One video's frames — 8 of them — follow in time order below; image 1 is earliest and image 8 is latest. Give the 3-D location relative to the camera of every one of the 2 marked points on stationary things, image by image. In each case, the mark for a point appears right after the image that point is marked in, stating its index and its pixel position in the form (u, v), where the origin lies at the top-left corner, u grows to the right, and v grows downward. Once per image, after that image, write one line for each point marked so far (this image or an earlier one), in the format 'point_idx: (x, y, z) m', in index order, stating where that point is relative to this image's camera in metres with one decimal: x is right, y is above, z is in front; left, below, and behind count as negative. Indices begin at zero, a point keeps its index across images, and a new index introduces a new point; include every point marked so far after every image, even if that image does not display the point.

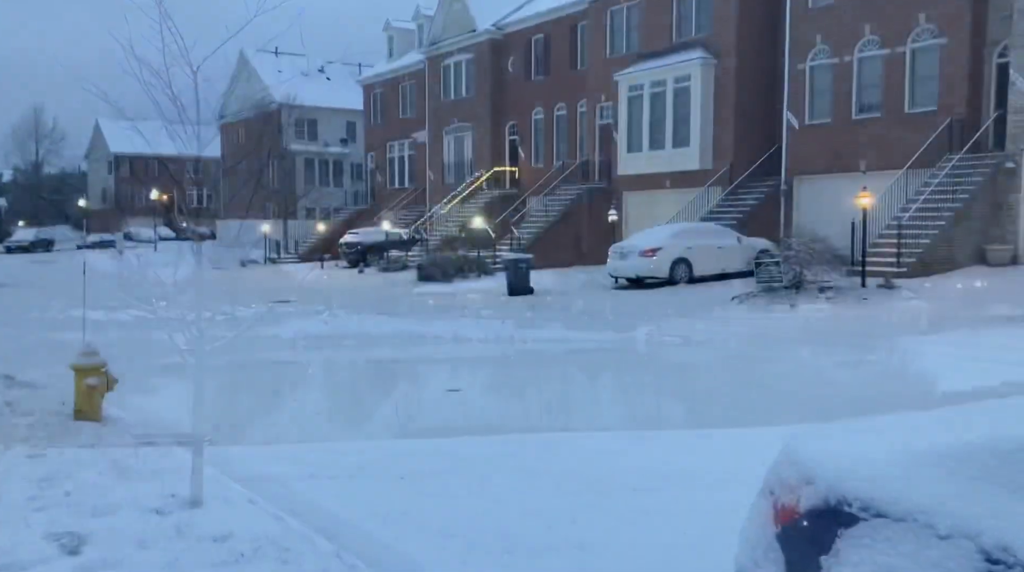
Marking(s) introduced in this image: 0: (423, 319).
0: (-1.7, -0.9, +18.2) m
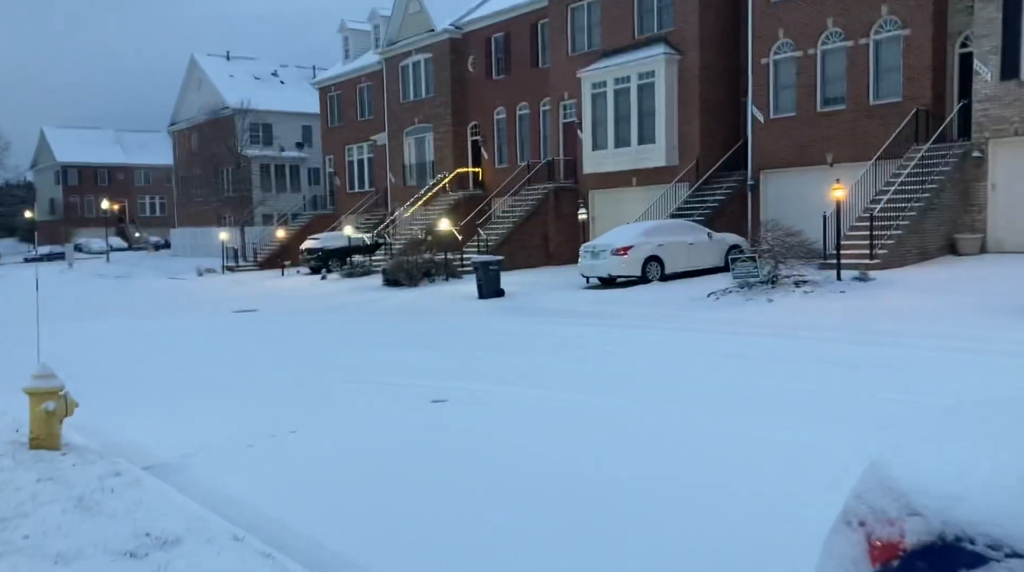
0: (-2.2, -1.0, +17.8) m
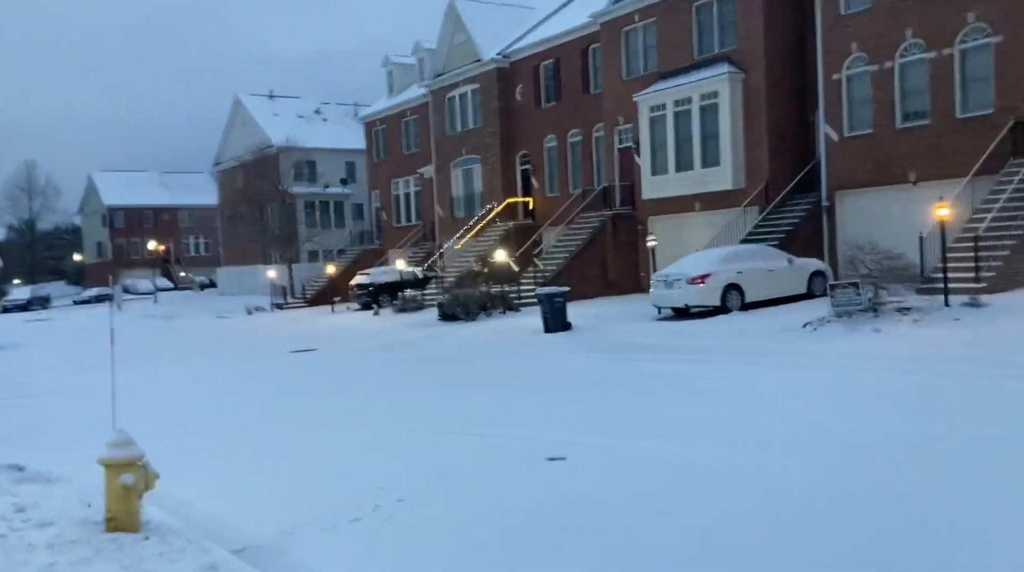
0: (-0.9, -1.6, +16.9) m
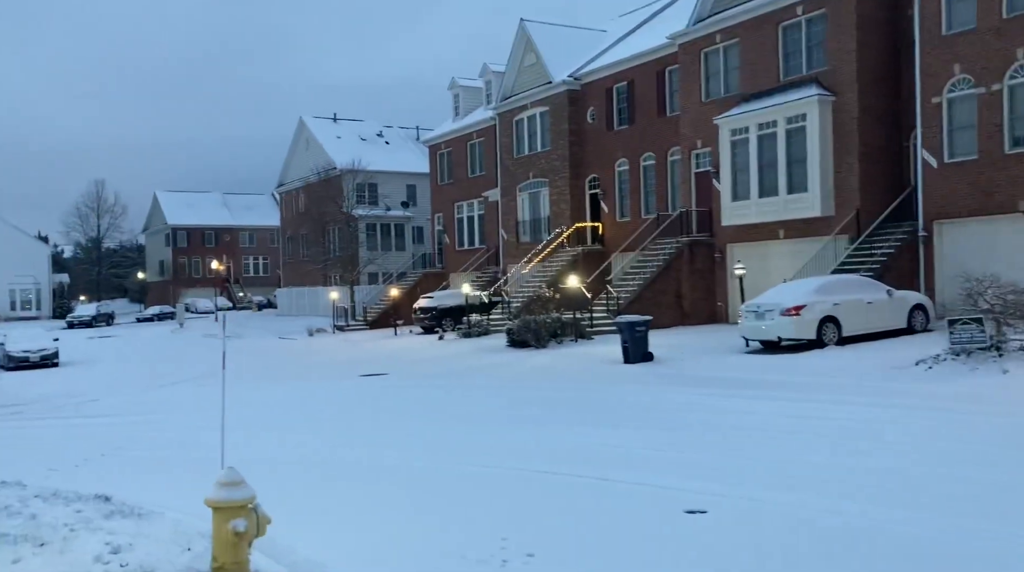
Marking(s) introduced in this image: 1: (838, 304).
0: (+0.5, -2.1, +16.1) m
1: (+5.9, -0.3, +17.8) m
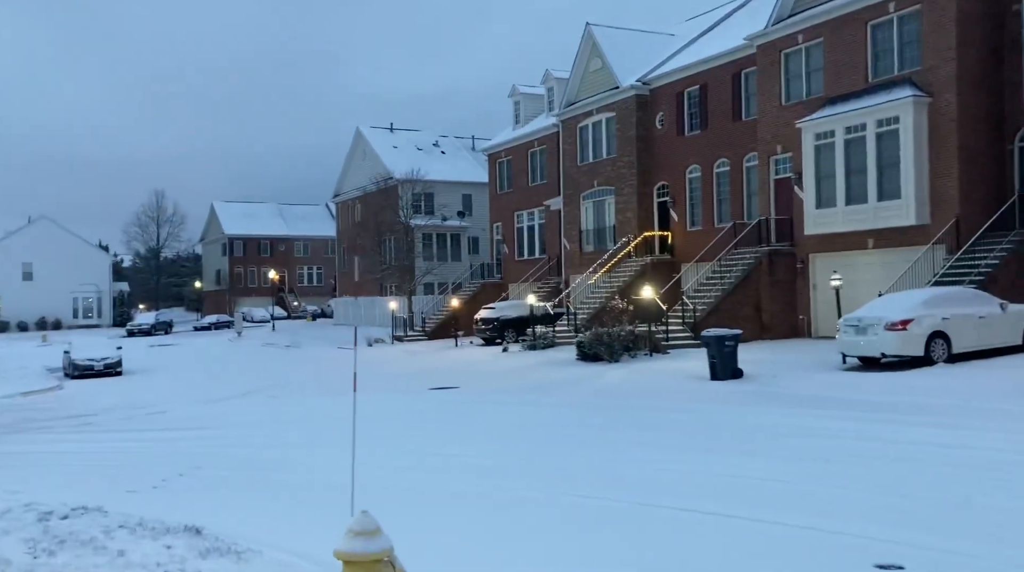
0: (+1.9, -2.2, +15.2) m
1: (+7.4, -0.5, +16.6) m
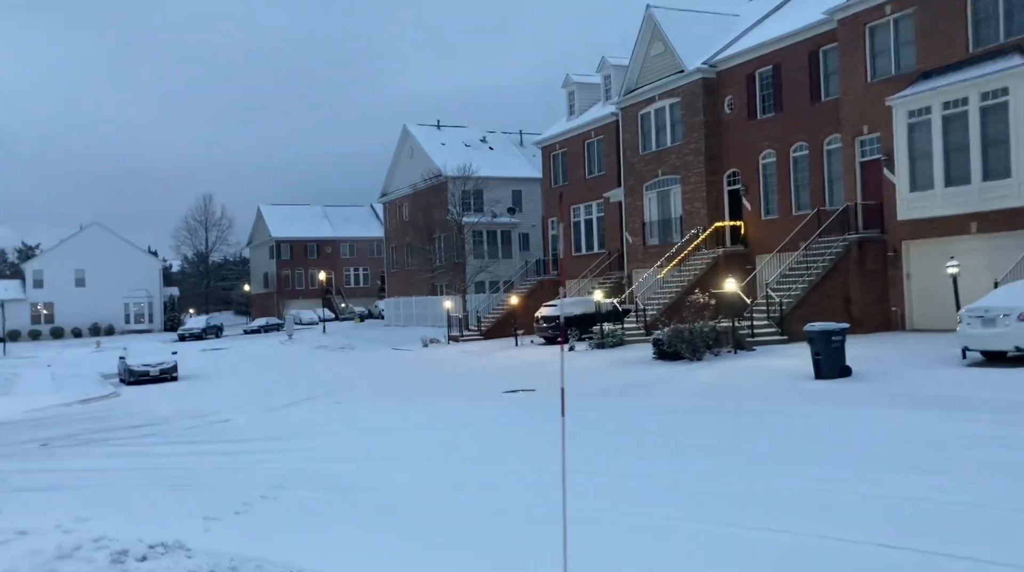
0: (+3.3, -2.1, +13.7) m
1: (+8.8, -0.3, +14.9) m
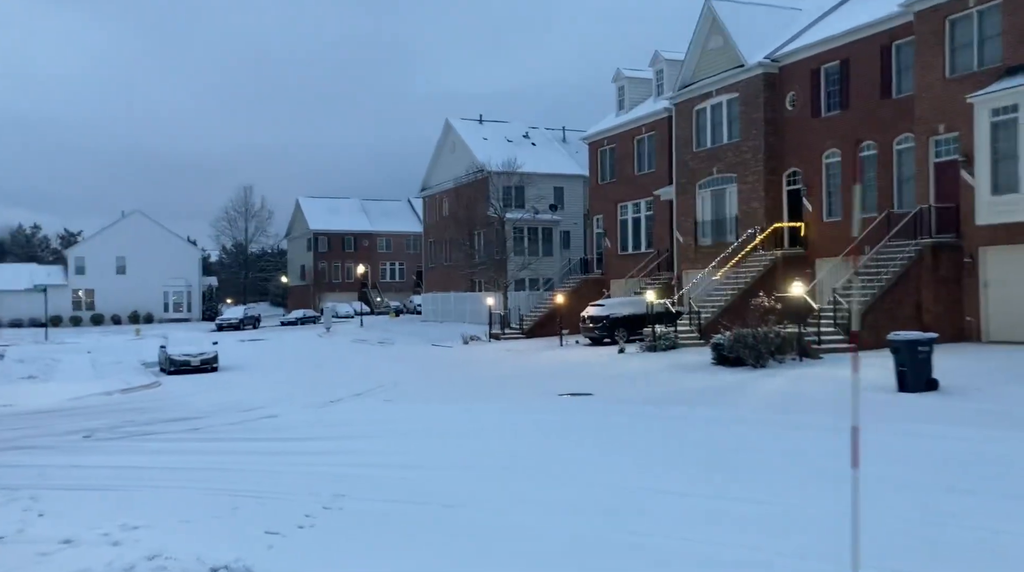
0: (+4.2, -2.2, +12.7) m
1: (+9.8, -0.5, +13.7) m
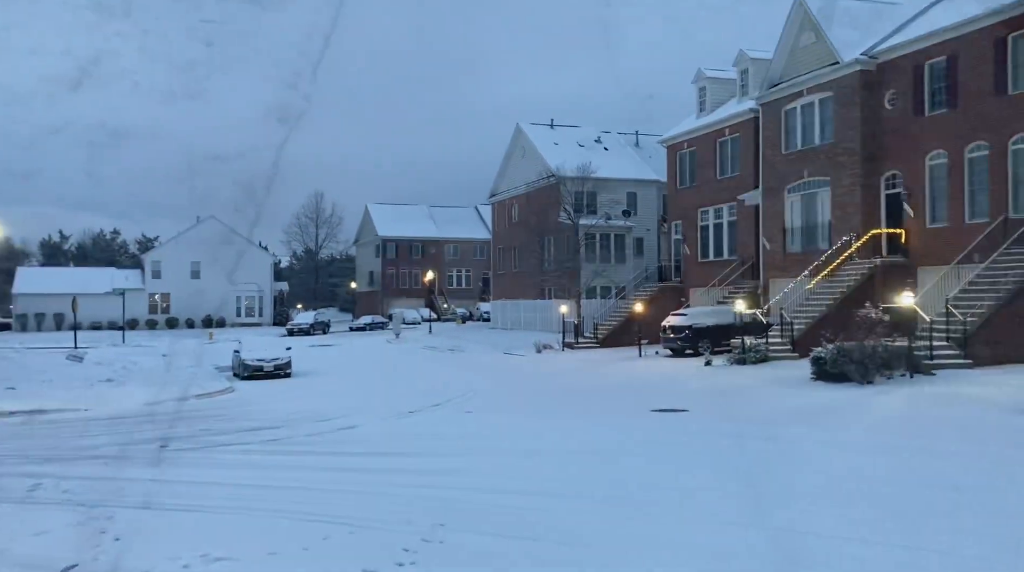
0: (+5.5, -2.3, +11.3) m
1: (+11.1, -0.6, +11.9) m
